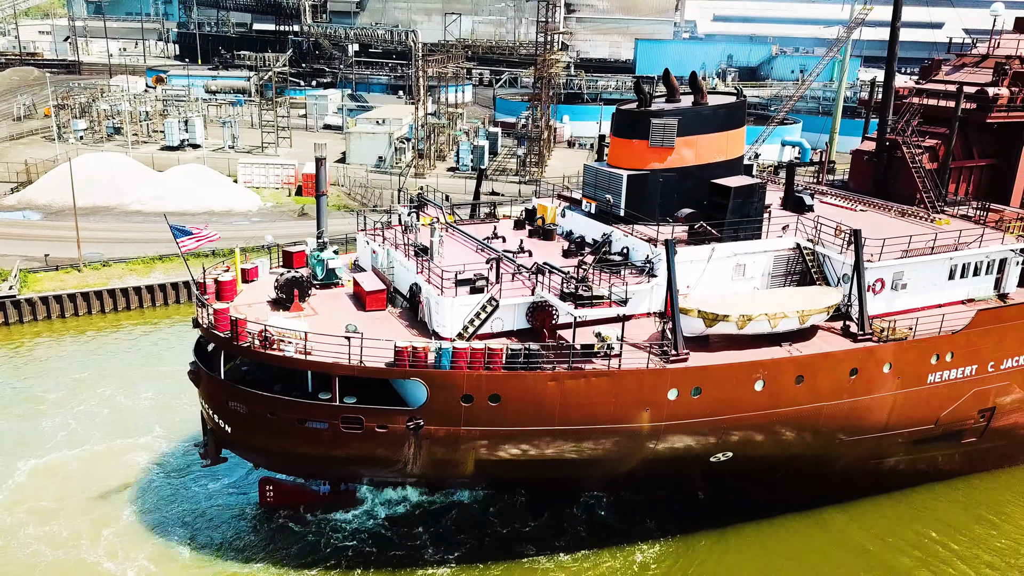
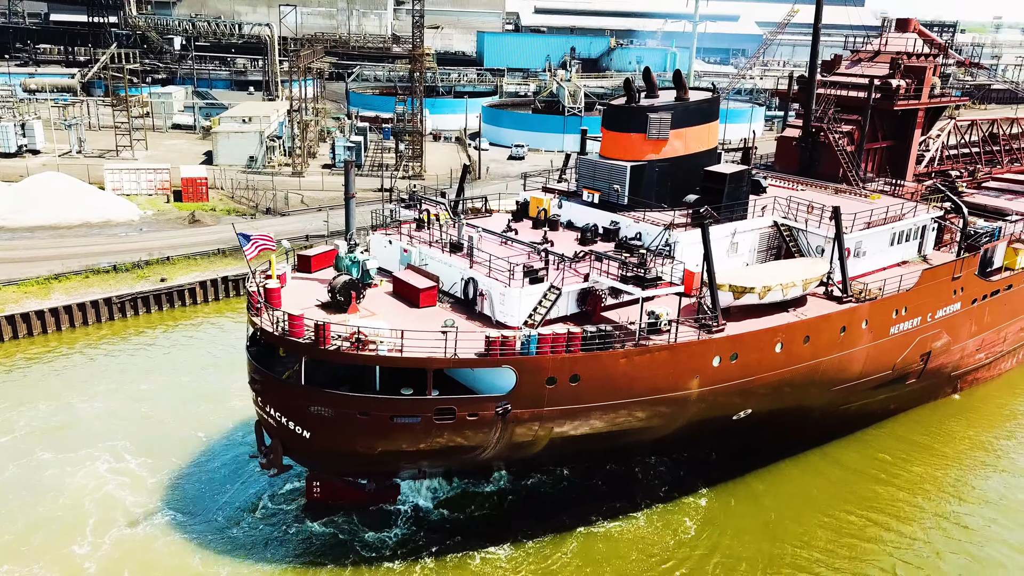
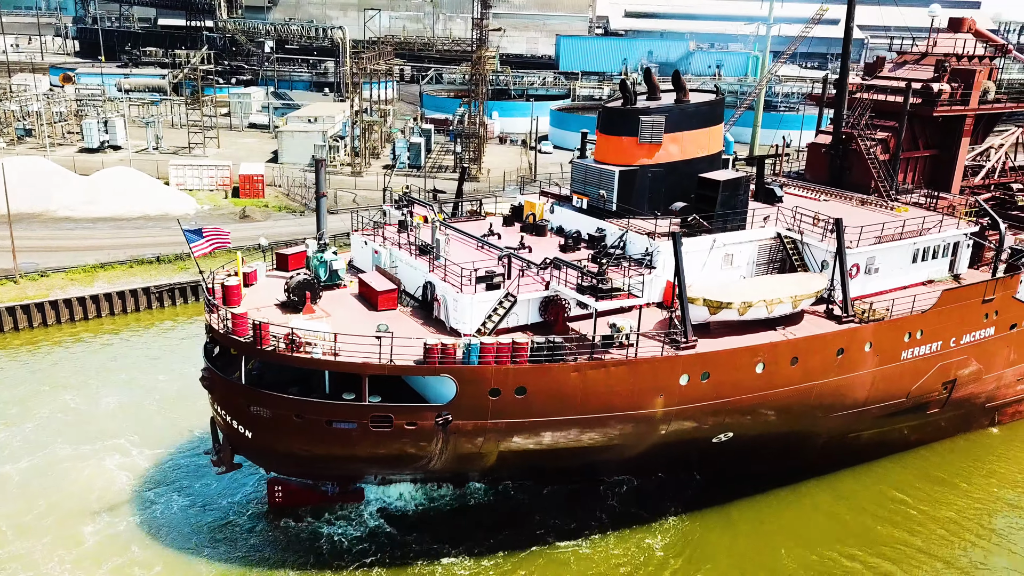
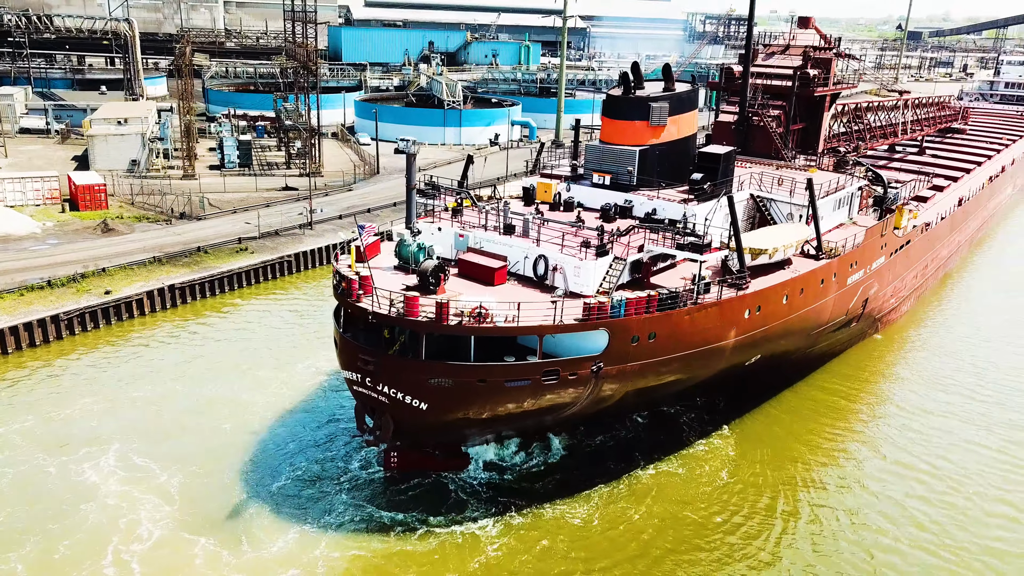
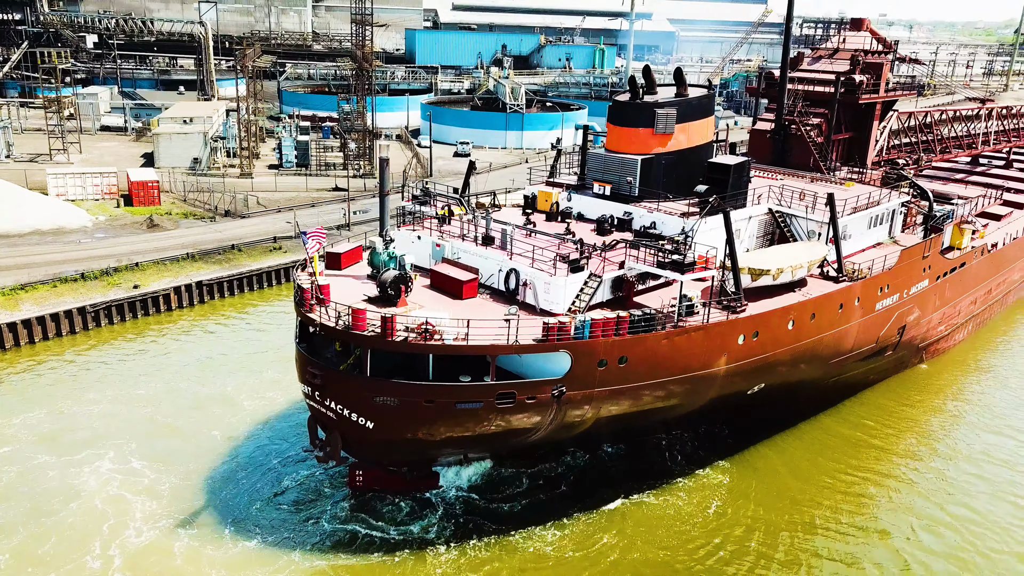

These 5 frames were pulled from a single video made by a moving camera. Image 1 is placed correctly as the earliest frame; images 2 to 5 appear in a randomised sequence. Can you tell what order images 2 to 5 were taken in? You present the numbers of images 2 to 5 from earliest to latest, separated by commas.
3, 2, 5, 4
